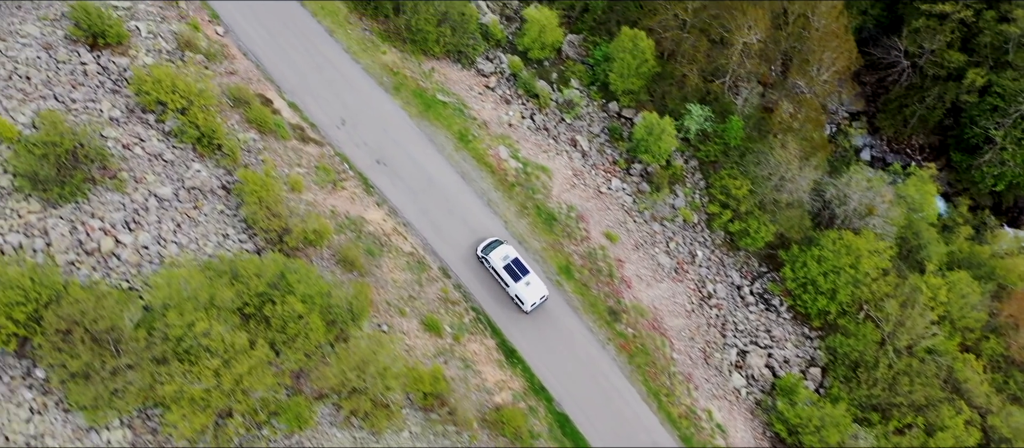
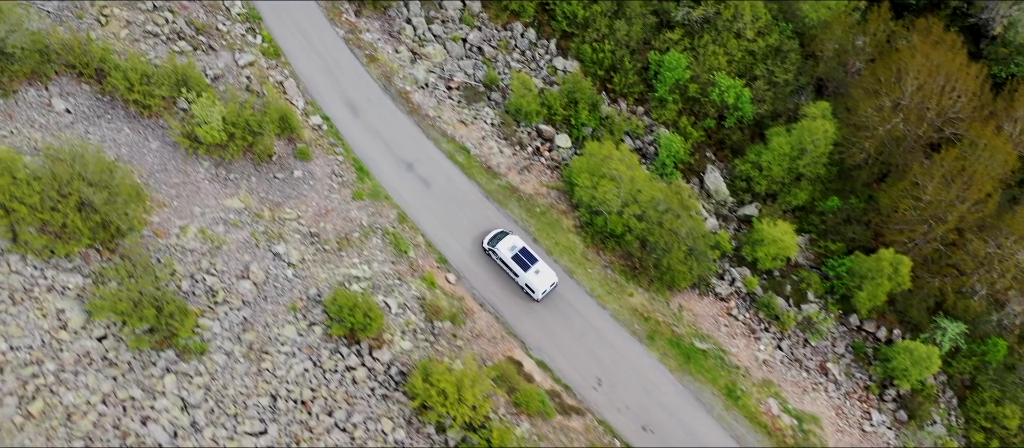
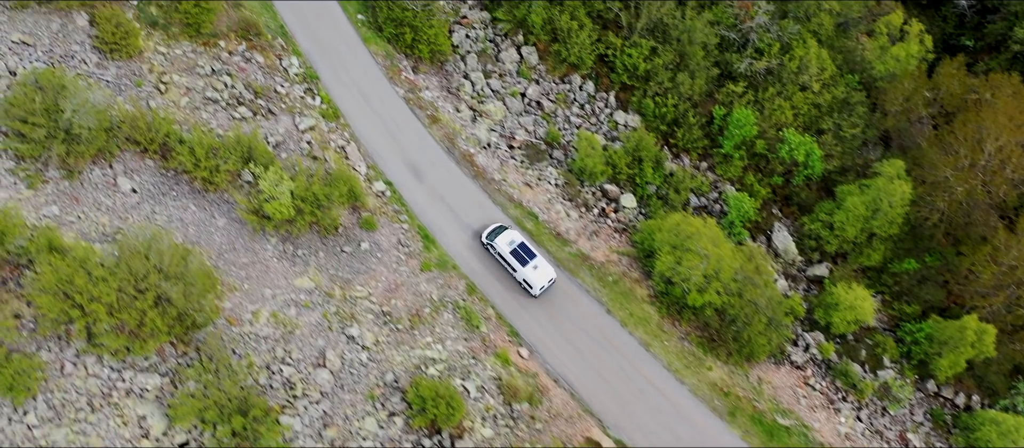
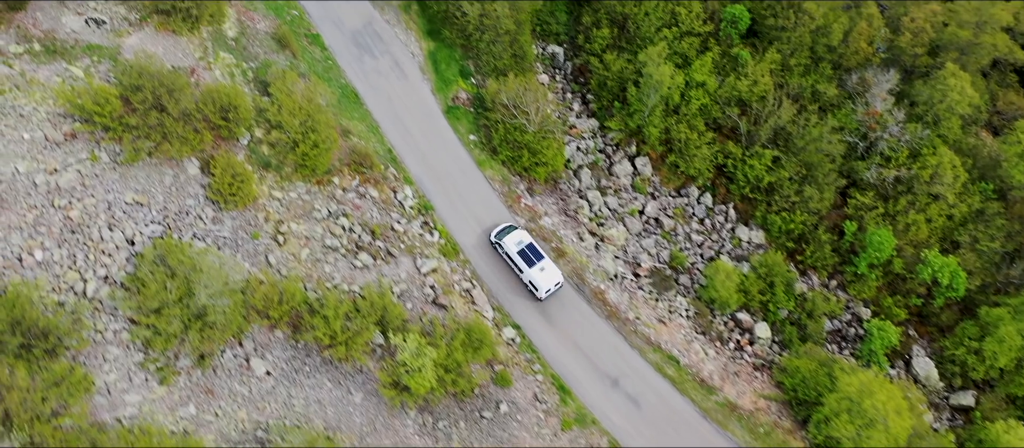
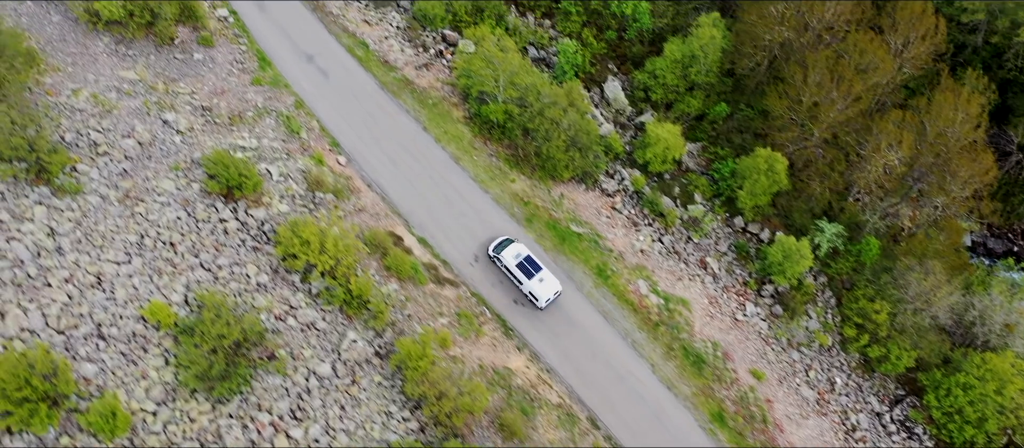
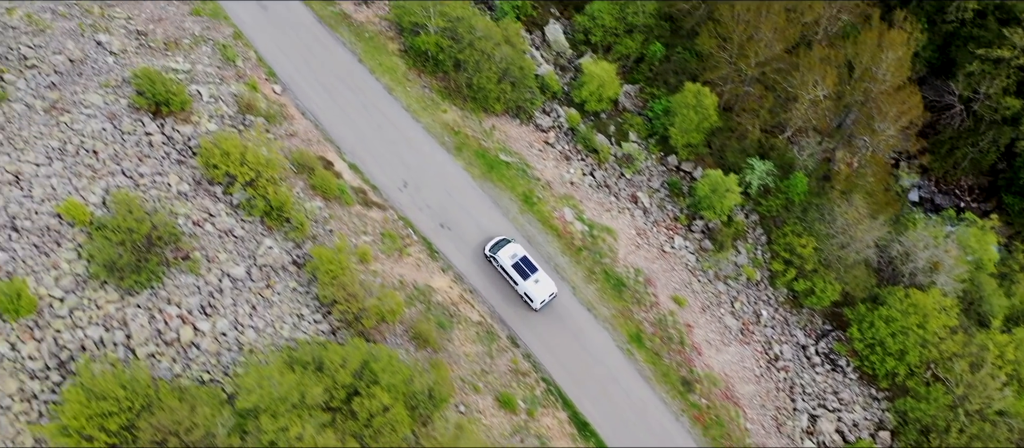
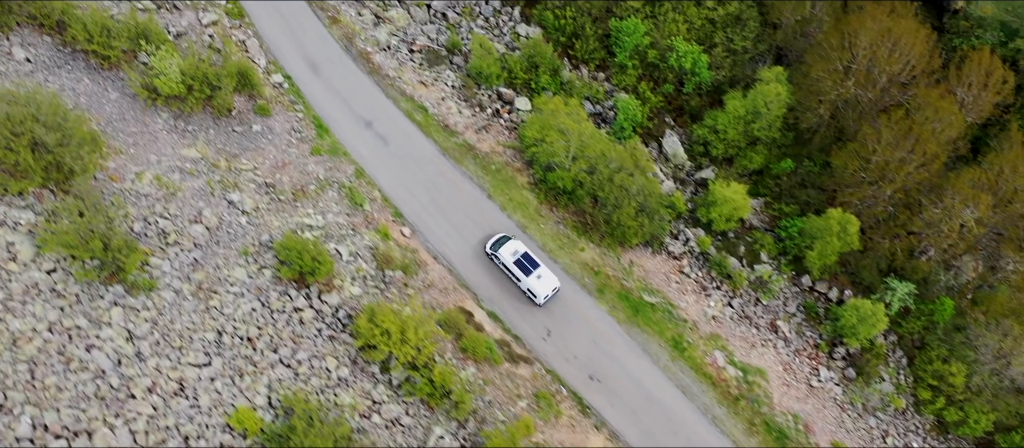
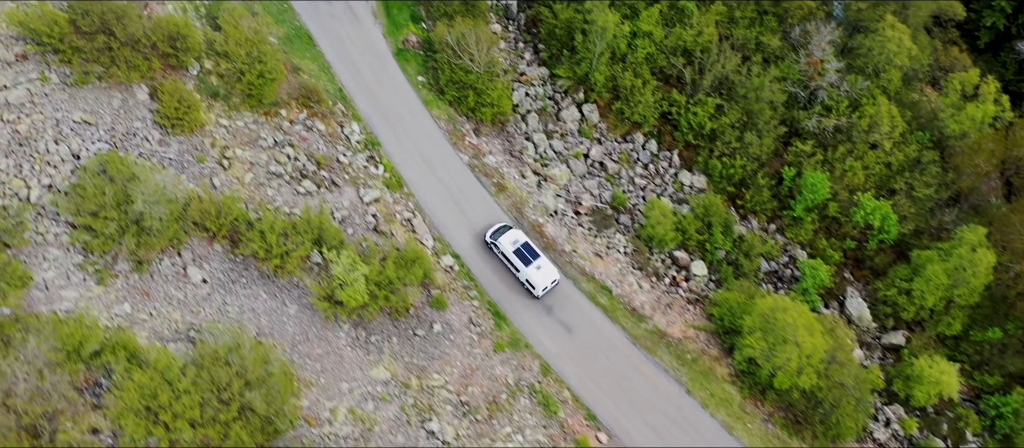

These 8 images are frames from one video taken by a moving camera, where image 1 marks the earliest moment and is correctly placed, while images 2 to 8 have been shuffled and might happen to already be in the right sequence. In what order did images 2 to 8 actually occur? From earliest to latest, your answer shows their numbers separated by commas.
6, 5, 7, 2, 3, 8, 4
